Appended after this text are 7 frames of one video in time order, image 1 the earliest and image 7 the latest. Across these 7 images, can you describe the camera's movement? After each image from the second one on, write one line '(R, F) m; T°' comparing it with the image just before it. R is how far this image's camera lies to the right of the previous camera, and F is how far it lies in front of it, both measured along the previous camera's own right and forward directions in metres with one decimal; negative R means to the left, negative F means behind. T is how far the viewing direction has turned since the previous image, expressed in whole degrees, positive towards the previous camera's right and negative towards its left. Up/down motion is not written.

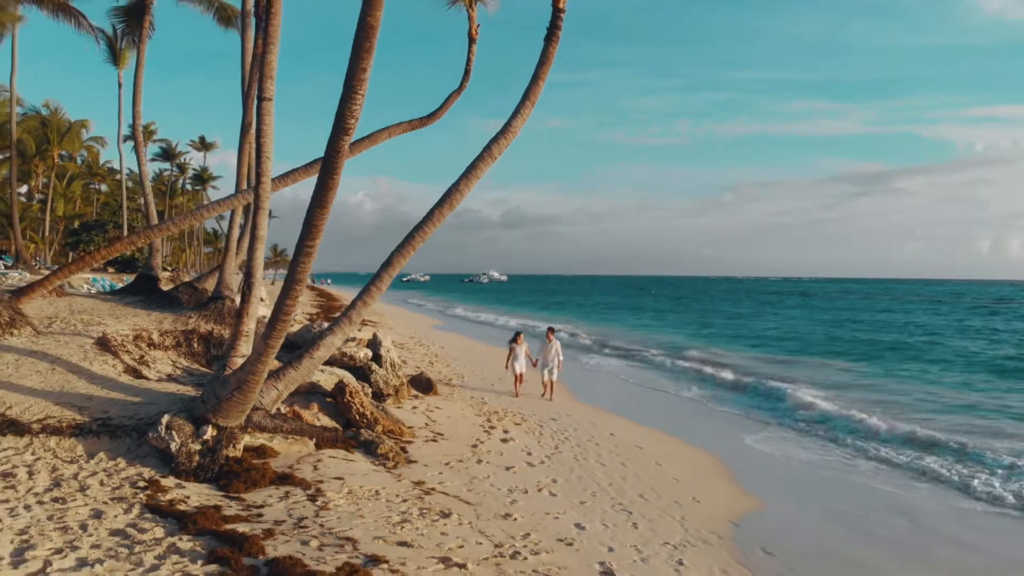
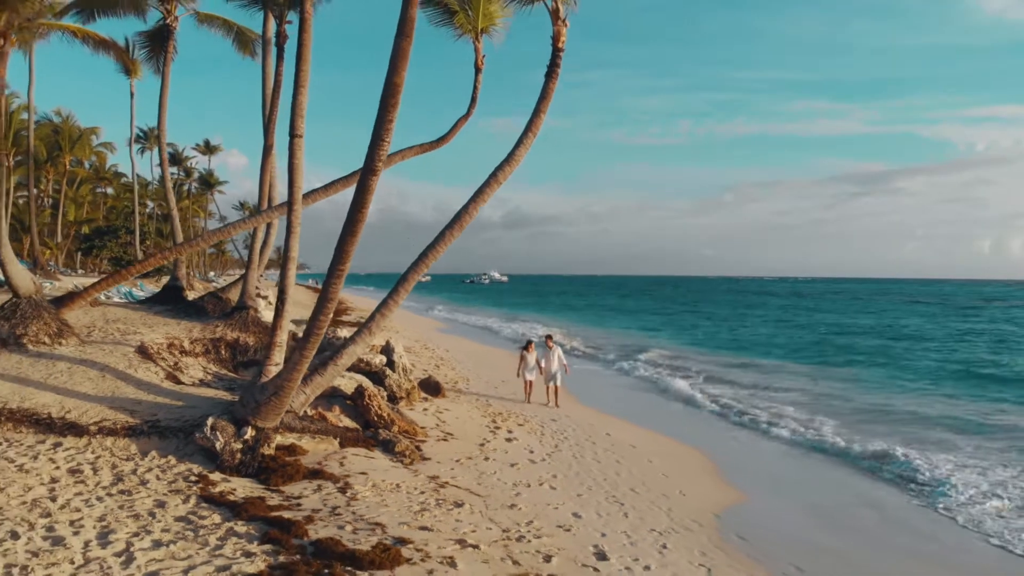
(0.0, -0.7) m; 0°
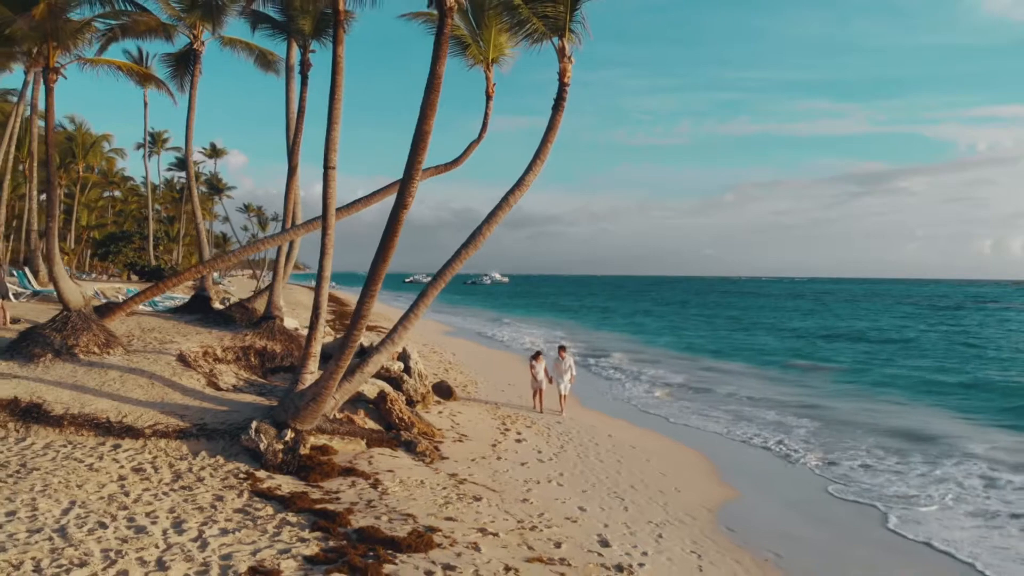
(-0.1, -0.7) m; 0°
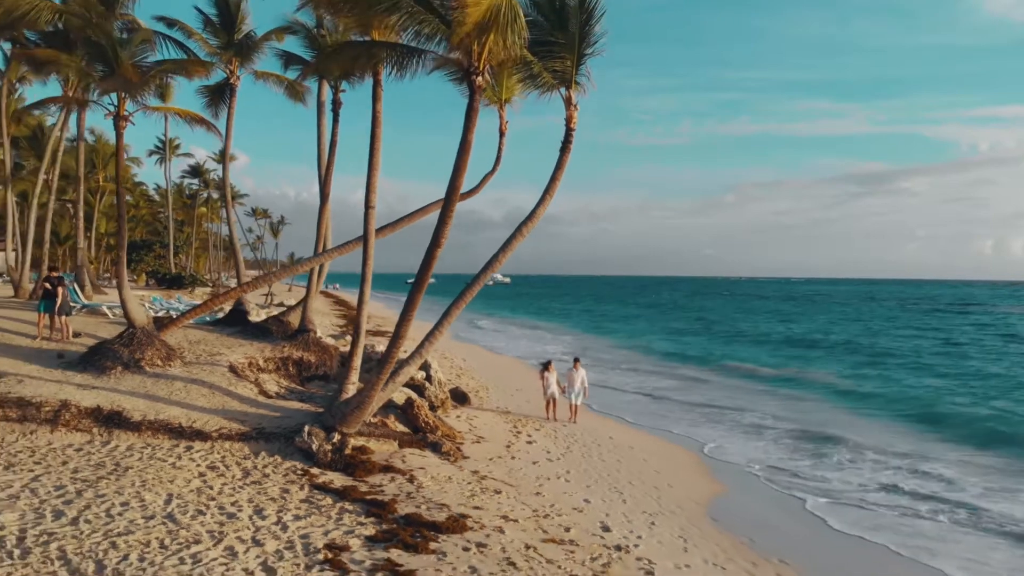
(-0.2, -1.2) m; 0°
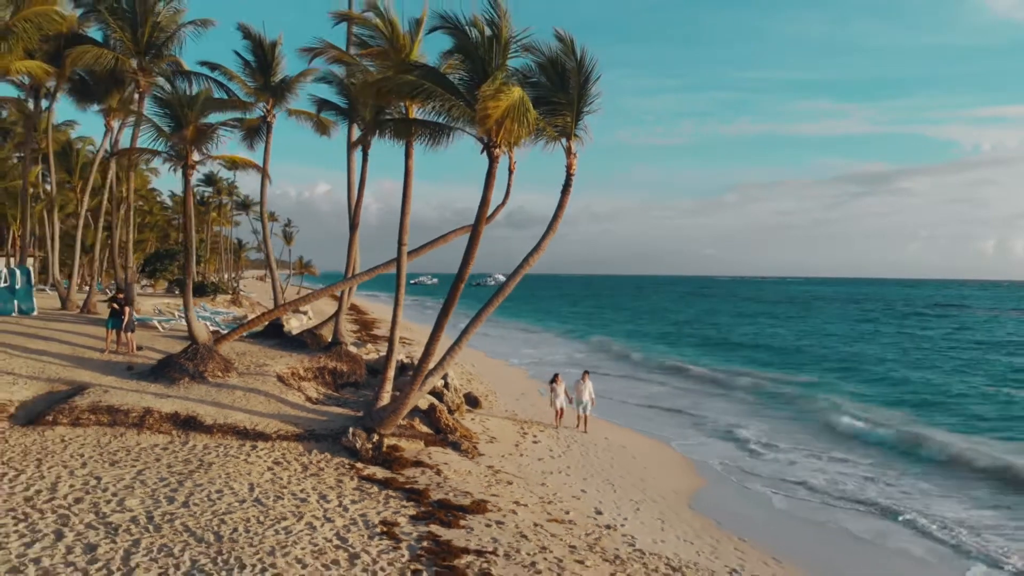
(-0.1, -1.7) m; 0°
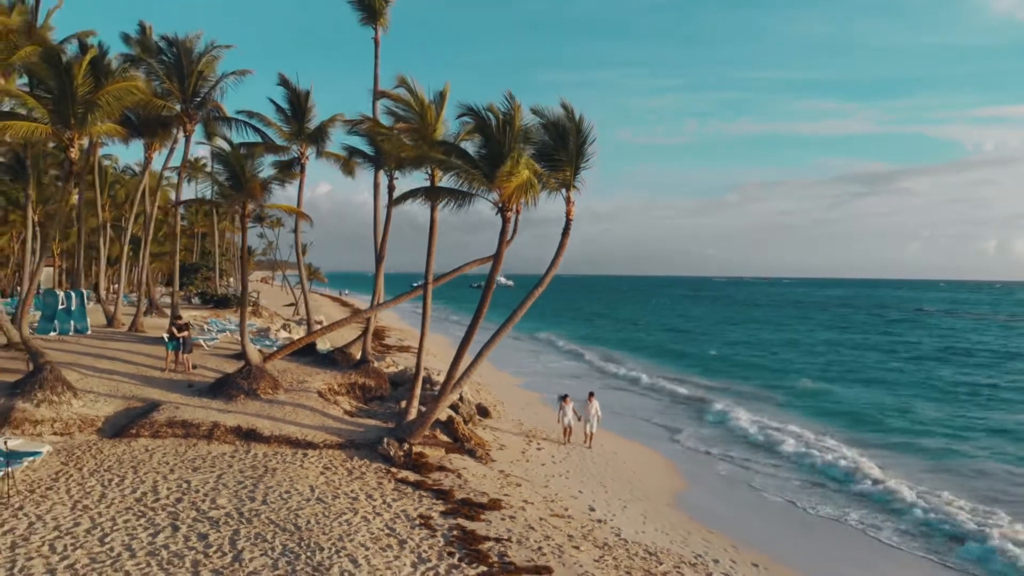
(-0.1, -1.9) m; 0°
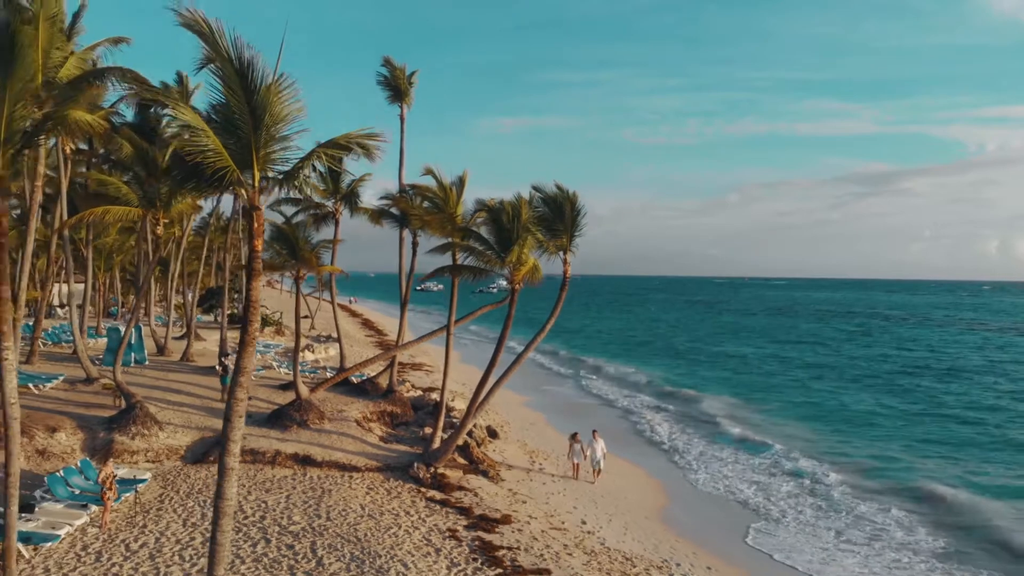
(-0.1, -2.7) m; 0°
